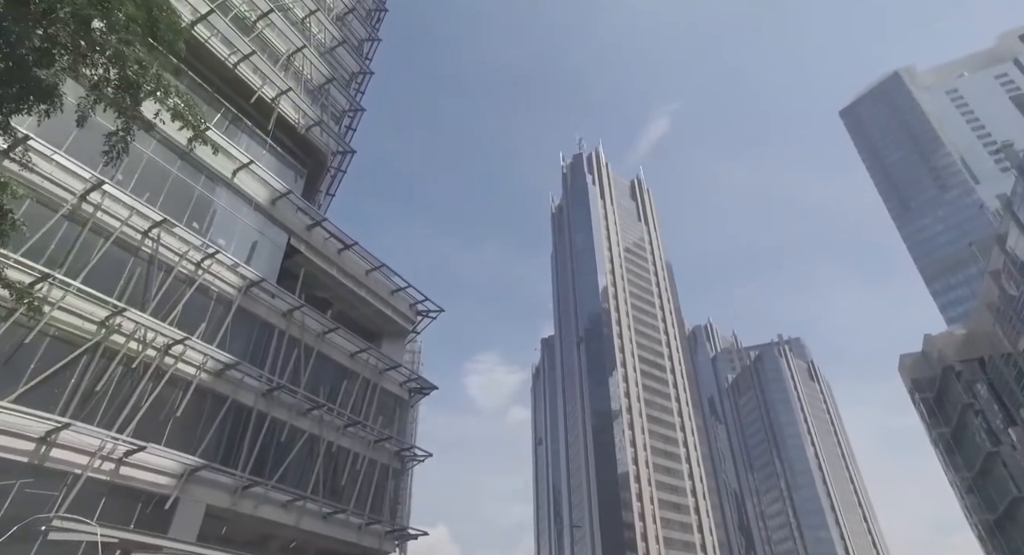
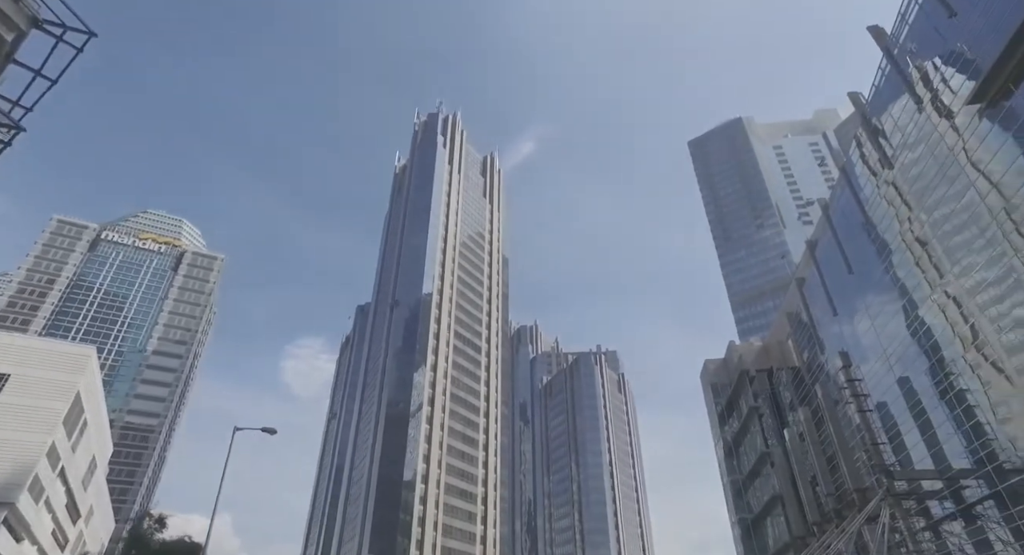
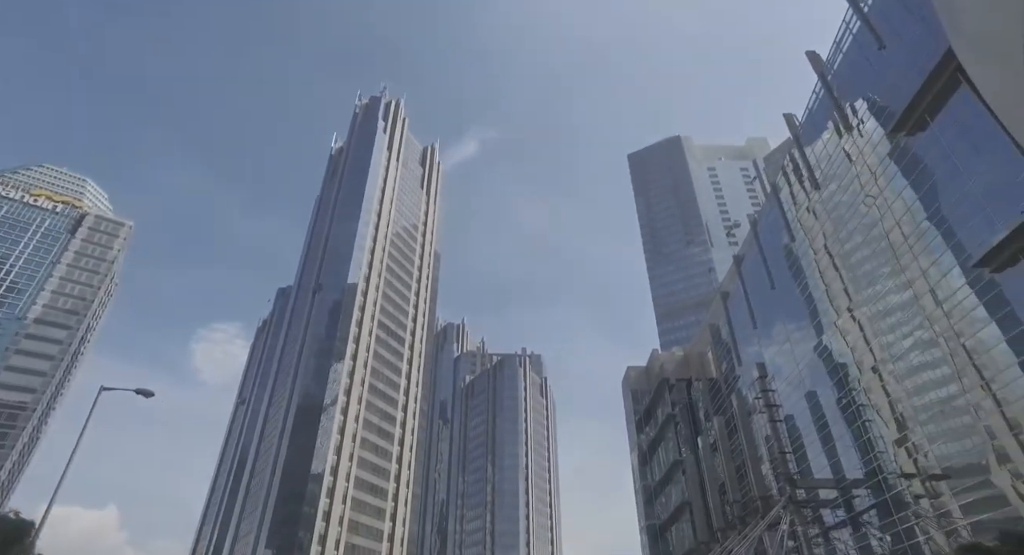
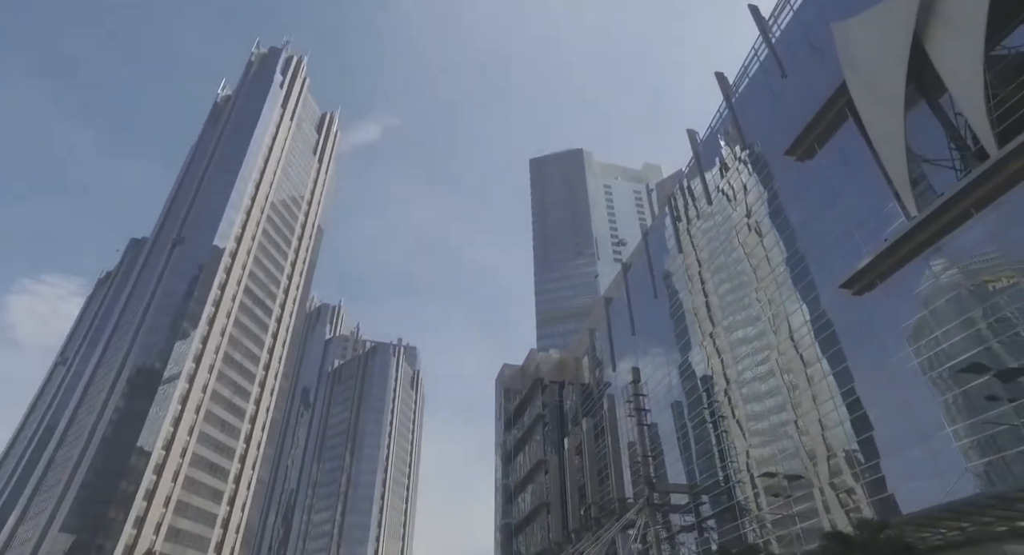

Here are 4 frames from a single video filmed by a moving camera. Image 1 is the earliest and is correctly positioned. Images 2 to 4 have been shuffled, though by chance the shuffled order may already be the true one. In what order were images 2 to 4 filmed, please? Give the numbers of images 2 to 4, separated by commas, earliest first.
2, 3, 4
